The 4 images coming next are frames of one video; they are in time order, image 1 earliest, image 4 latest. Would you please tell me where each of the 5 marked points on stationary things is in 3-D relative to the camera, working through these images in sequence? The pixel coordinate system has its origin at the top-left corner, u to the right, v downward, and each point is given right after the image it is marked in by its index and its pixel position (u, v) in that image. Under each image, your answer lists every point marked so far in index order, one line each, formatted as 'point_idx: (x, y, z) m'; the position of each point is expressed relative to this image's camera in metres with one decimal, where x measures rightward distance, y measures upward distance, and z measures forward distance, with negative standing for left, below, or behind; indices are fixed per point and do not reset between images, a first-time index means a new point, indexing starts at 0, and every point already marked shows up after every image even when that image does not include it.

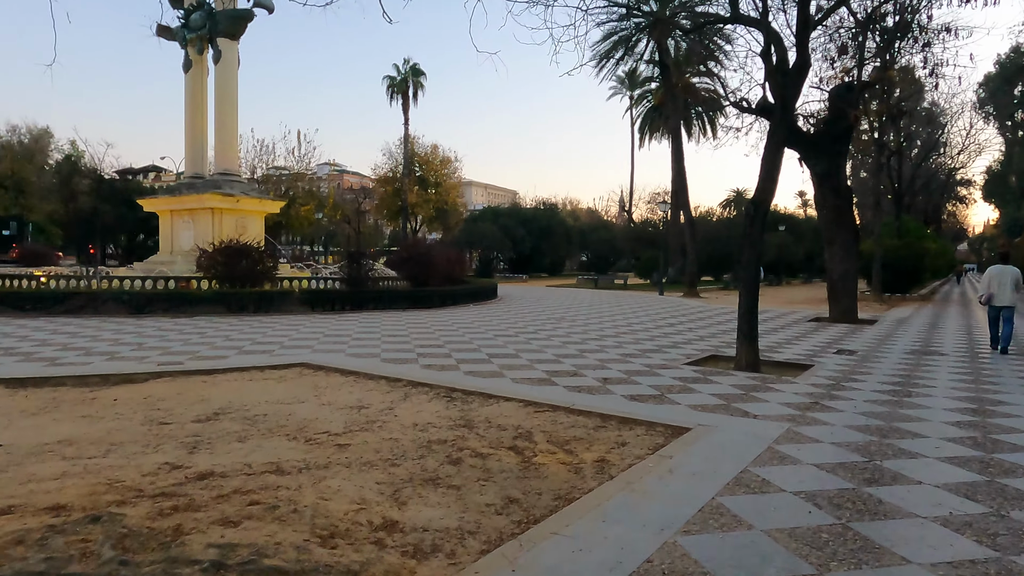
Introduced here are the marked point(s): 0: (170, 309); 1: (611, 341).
0: (-7.7, -0.5, +14.8) m
1: (+1.8, -0.9, +11.9) m
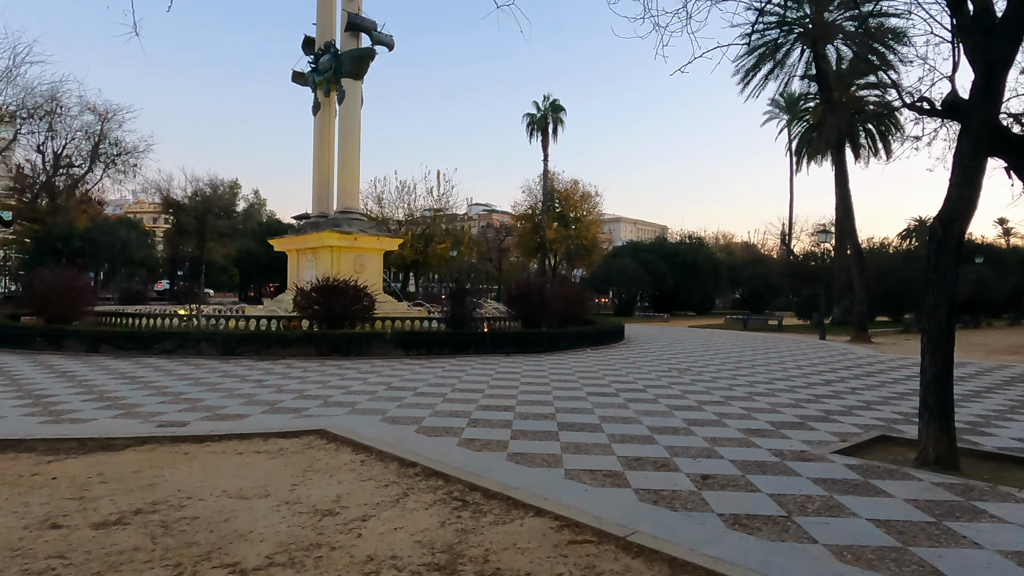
0: (-5.4, -1.3, +14.2) m
1: (+3.2, -1.6, +9.2) m
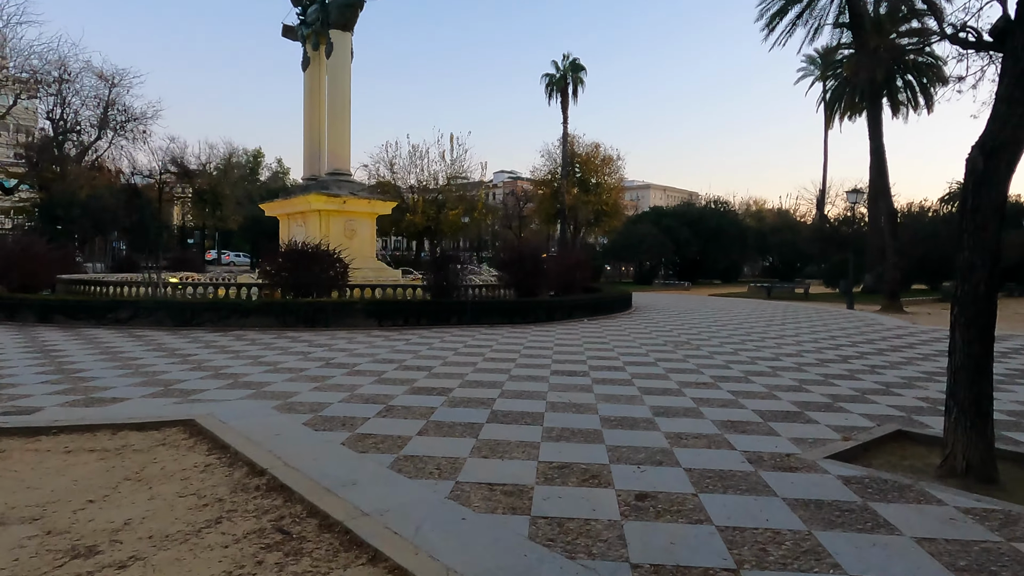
0: (-5.8, -0.6, +13.1) m
1: (+2.6, -1.1, +7.8) m
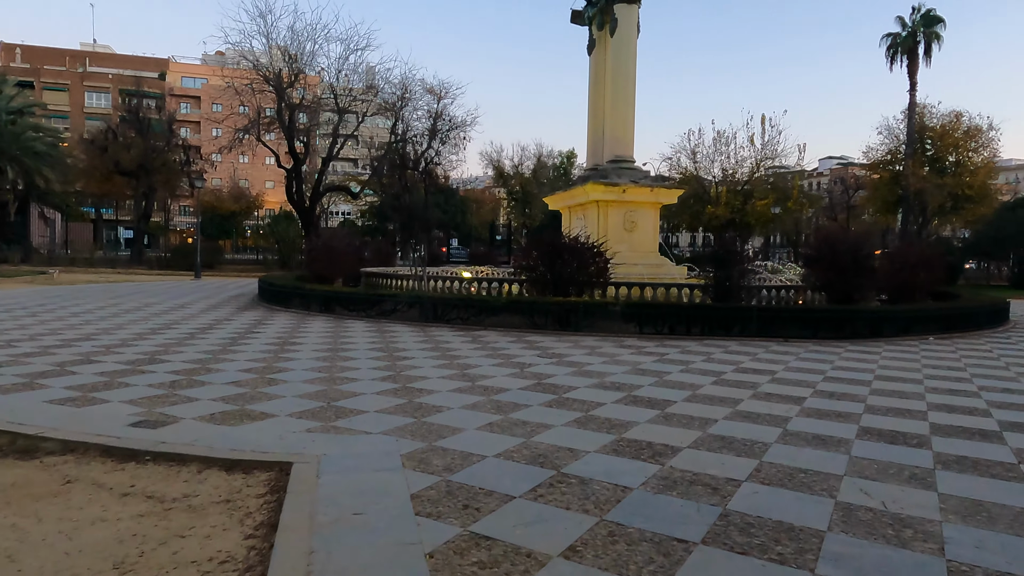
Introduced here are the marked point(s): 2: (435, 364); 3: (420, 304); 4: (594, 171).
0: (-0.7, -0.6, +12.3) m
1: (+4.4, -1.2, +3.8) m
2: (-0.9, -0.9, +7.8) m
3: (-1.7, -0.3, +12.8) m
4: (+2.5, +3.5, +20.0) m
